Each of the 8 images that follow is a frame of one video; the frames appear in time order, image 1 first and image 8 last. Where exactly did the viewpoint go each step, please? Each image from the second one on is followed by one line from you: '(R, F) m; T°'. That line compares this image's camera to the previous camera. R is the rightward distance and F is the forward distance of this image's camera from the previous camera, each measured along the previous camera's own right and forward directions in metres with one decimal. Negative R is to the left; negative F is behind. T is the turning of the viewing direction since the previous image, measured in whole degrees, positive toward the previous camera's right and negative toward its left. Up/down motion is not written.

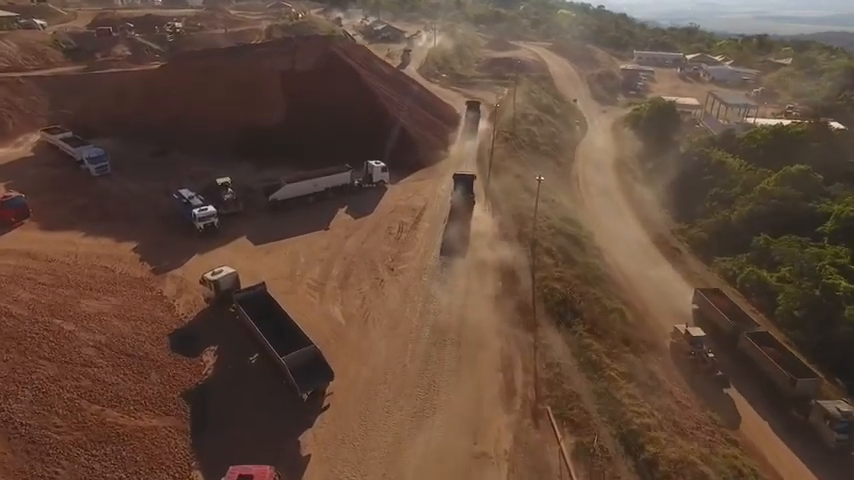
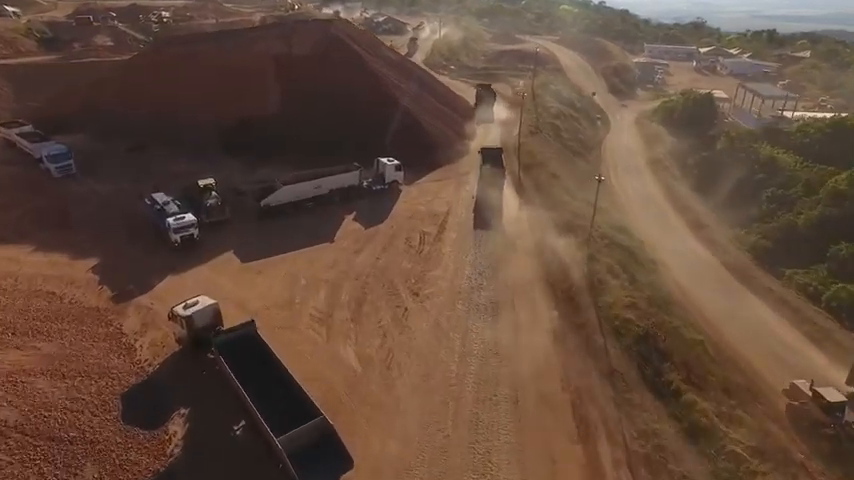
(-1.5, +5.6) m; 0°
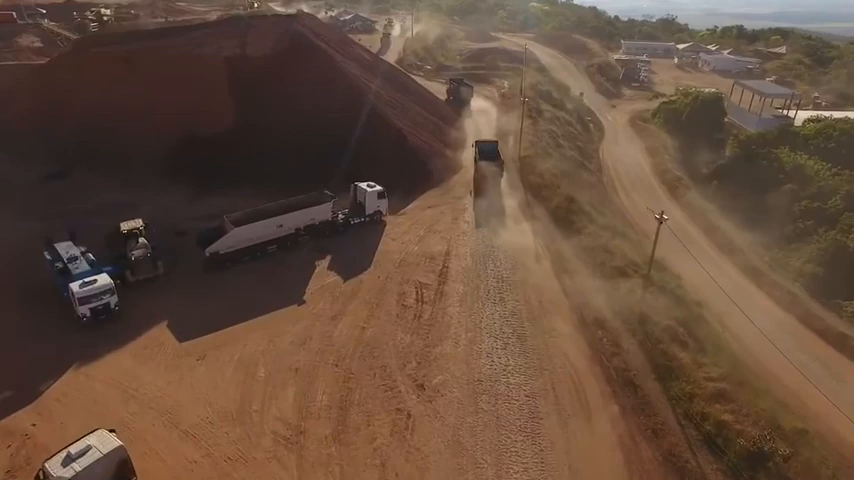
(-1.0, +6.1) m; +3°
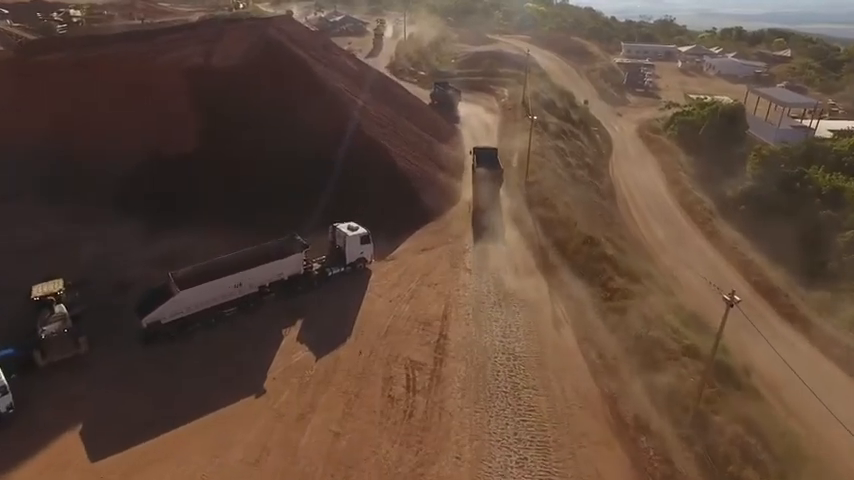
(+0.1, +4.2) m; +1°
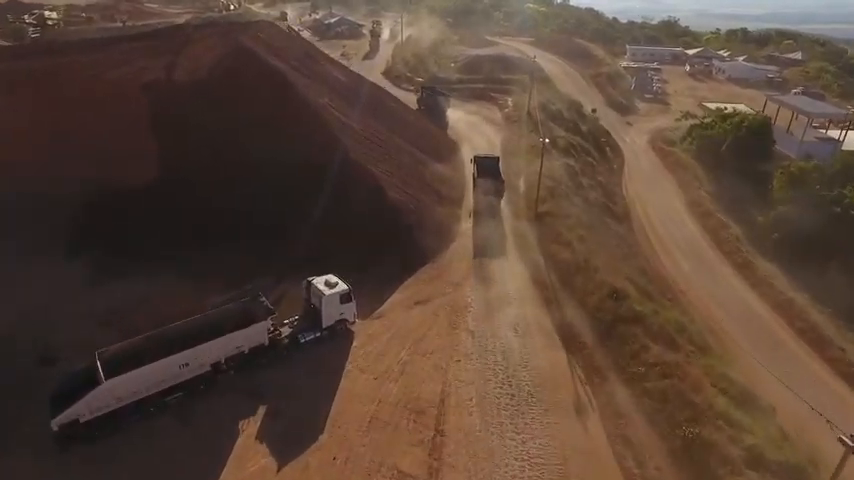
(+0.2, +3.6) m; 0°
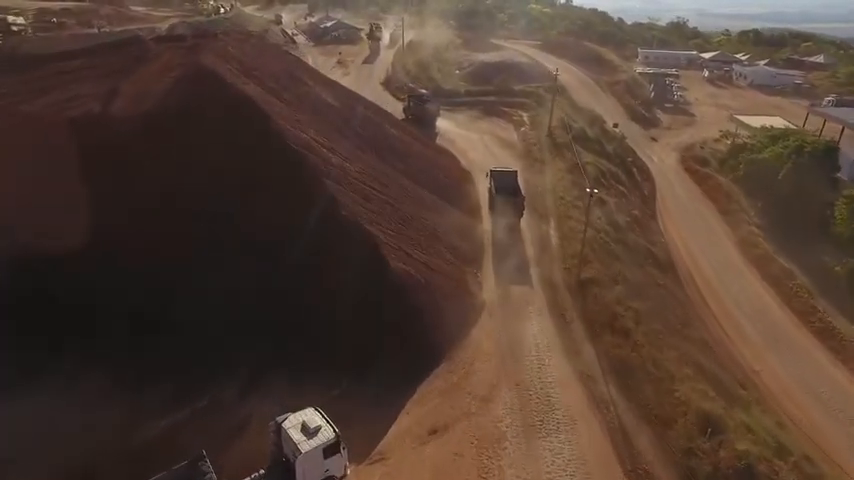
(-0.5, +5.3) m; 0°
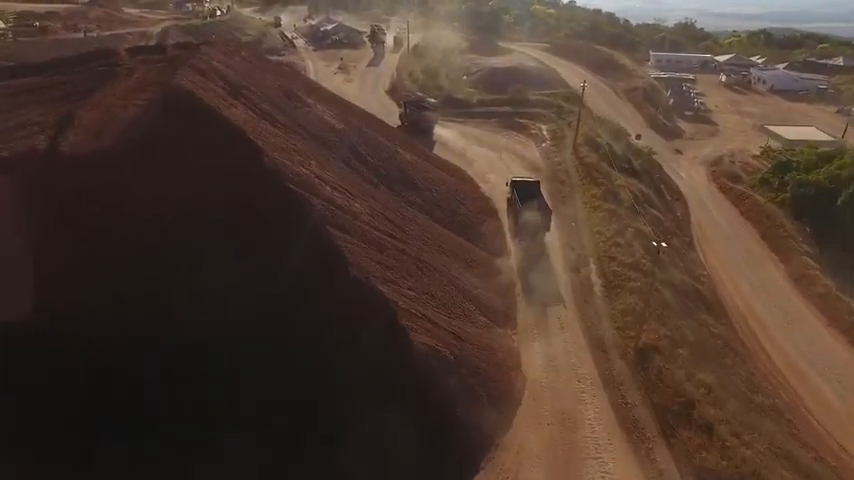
(-0.8, +3.5) m; 0°
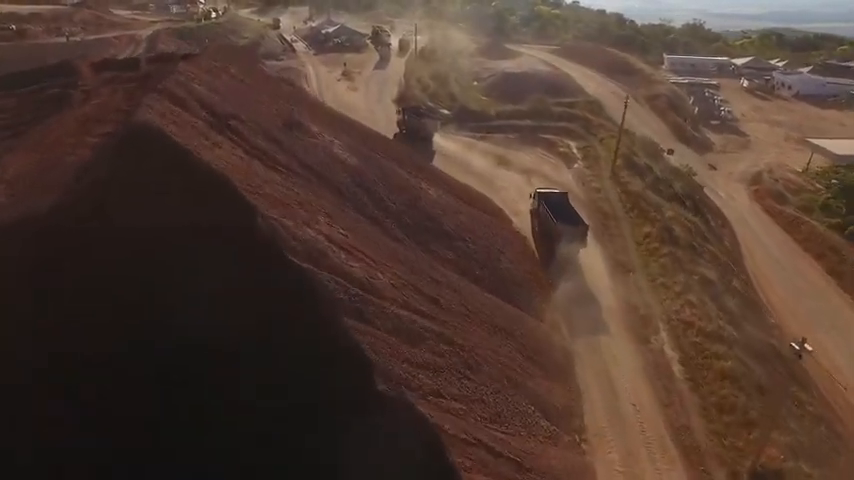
(-1.1, +4.1) m; 0°
